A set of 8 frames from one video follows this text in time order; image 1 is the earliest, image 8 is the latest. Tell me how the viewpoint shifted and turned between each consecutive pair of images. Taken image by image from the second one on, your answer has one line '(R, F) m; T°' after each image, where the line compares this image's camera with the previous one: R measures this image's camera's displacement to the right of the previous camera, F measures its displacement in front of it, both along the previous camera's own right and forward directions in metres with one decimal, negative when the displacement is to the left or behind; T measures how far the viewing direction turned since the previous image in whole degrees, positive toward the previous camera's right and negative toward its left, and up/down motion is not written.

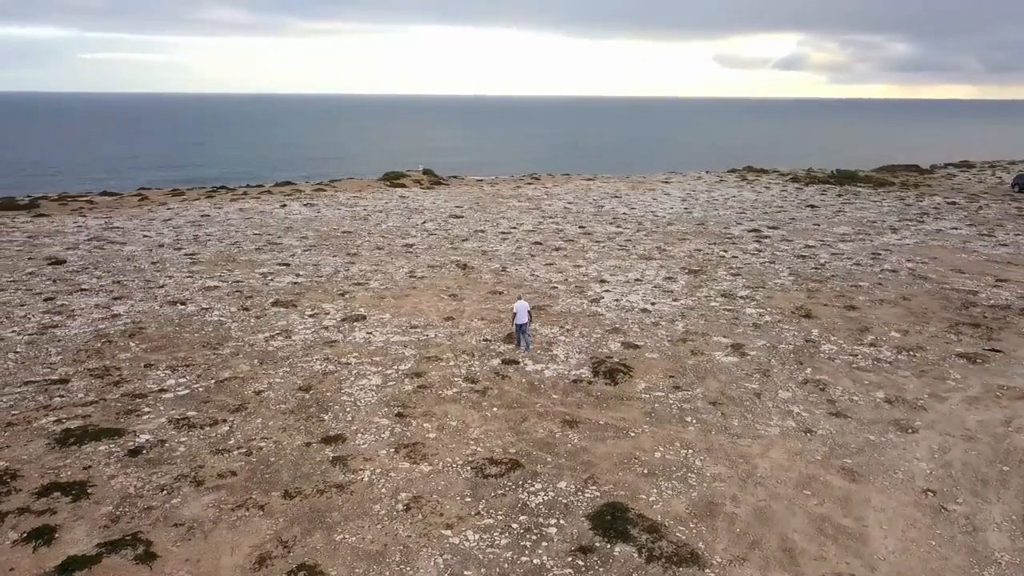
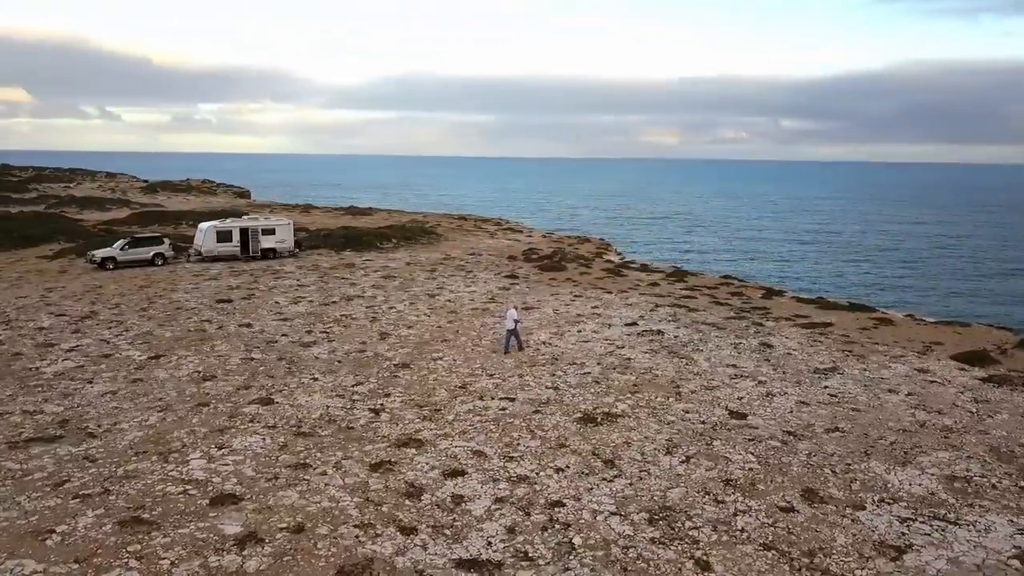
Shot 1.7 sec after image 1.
(+1.8, +0.5) m; -5°
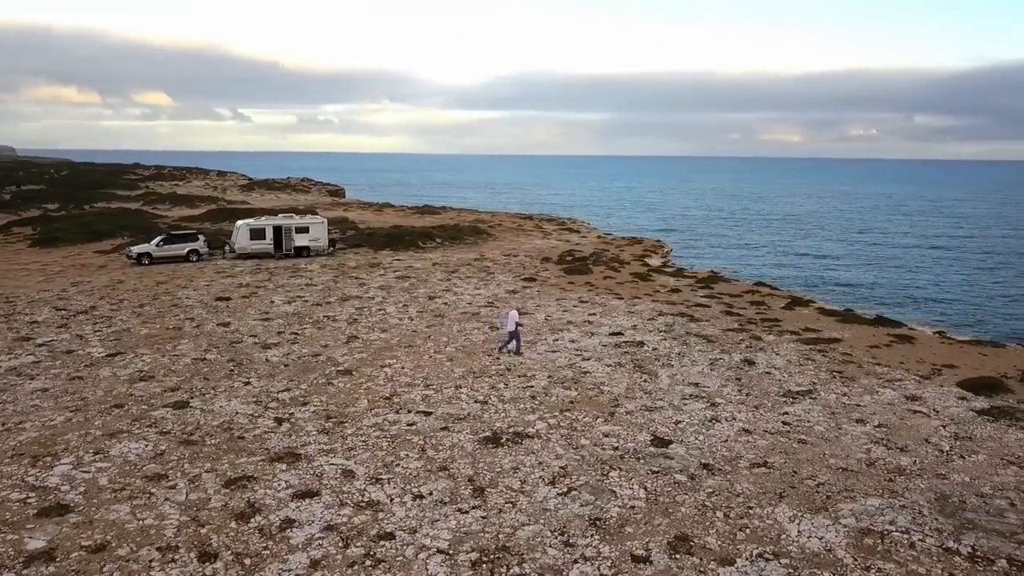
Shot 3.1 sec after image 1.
(+4.0, +1.5) m; -8°
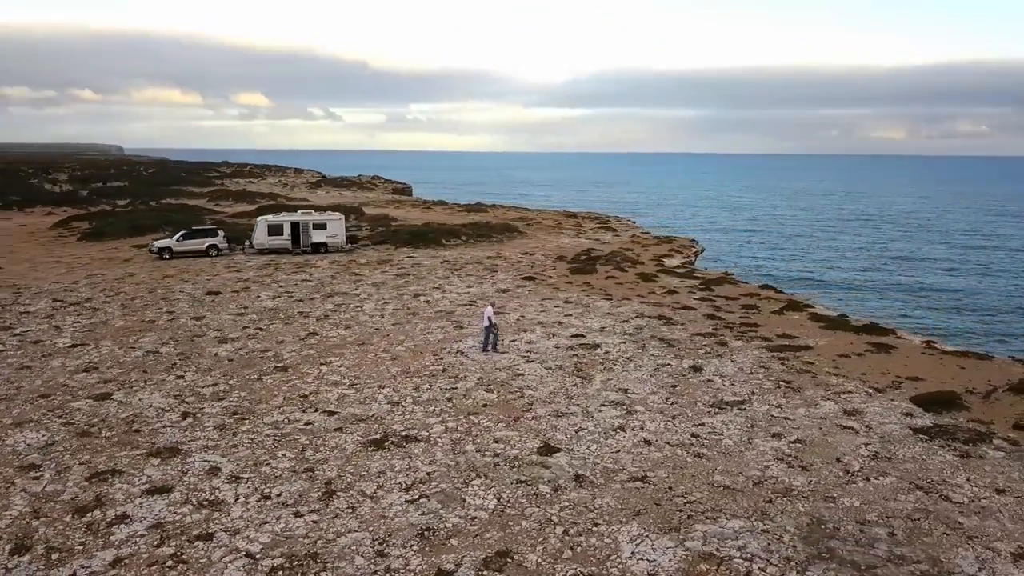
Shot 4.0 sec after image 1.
(+3.7, +0.7) m; -6°
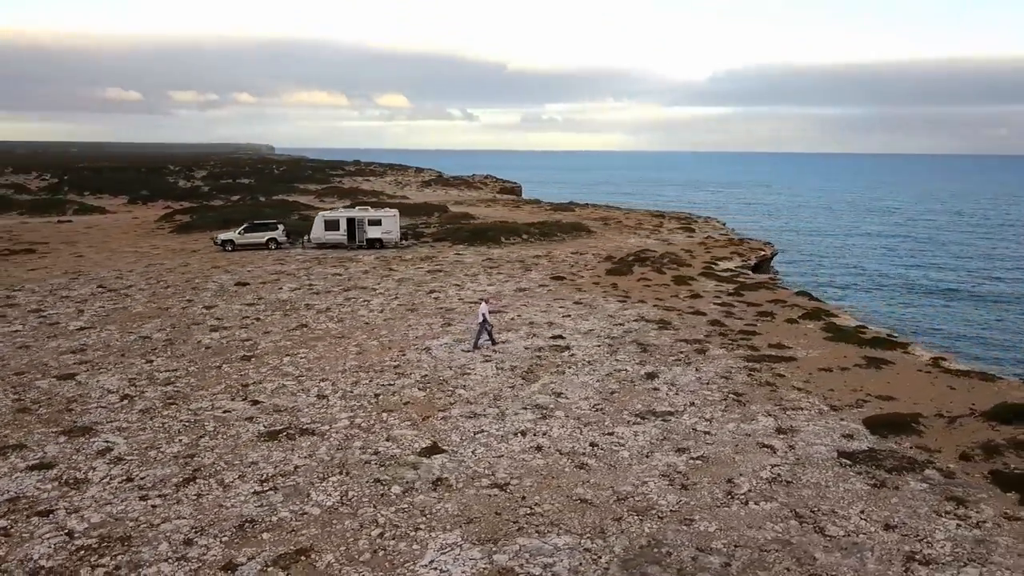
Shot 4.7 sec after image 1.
(+4.3, +0.7) m; -9°
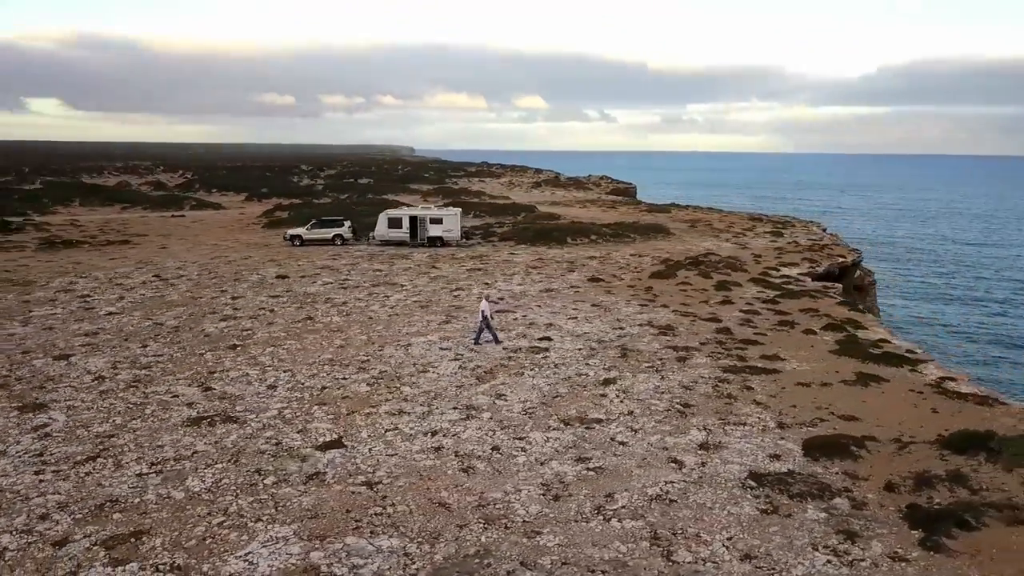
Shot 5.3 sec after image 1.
(+4.0, +0.7) m; -9°
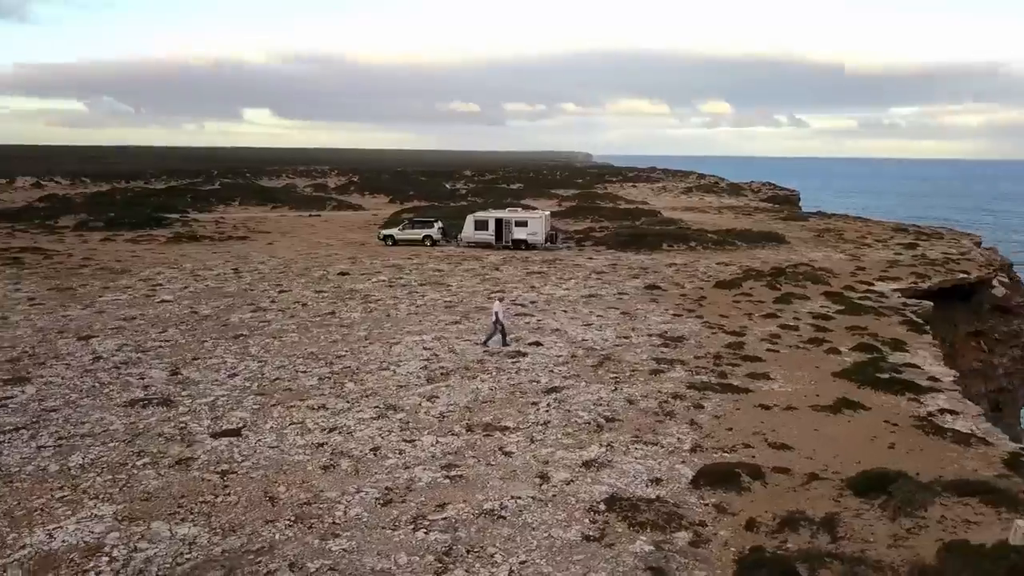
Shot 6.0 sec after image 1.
(+4.9, +1.0) m; -12°
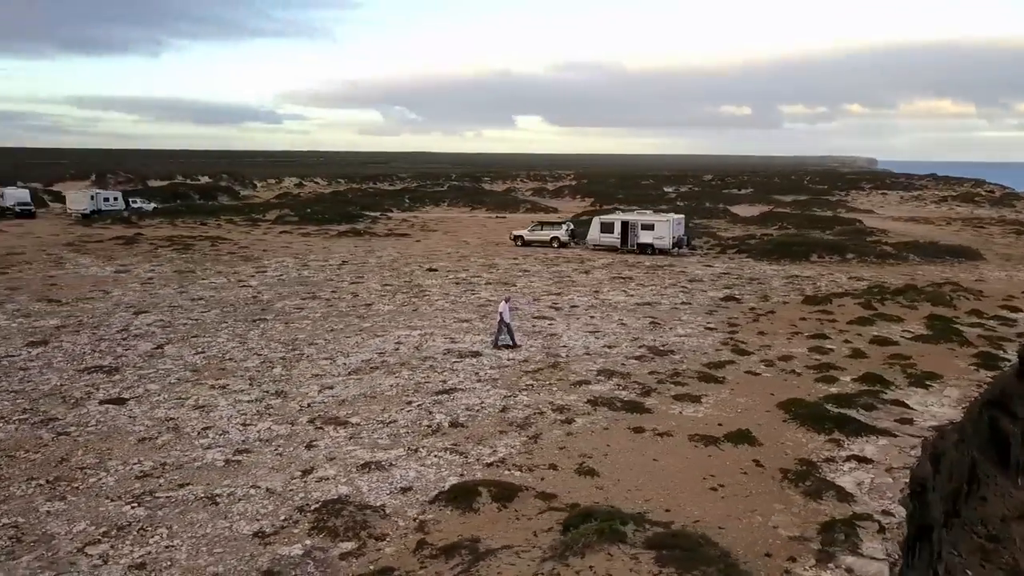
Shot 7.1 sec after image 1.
(+7.3, +1.8) m; -18°
